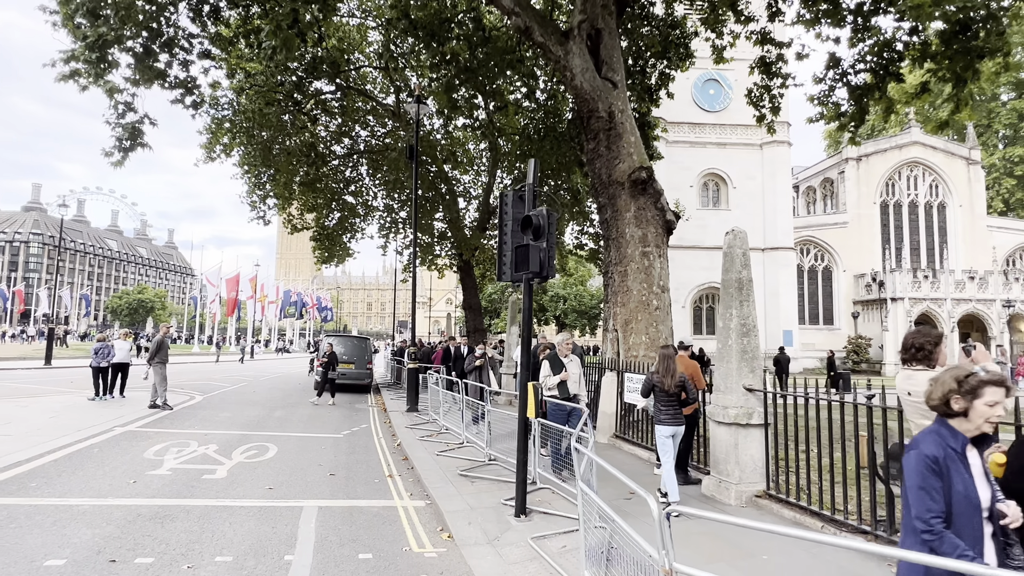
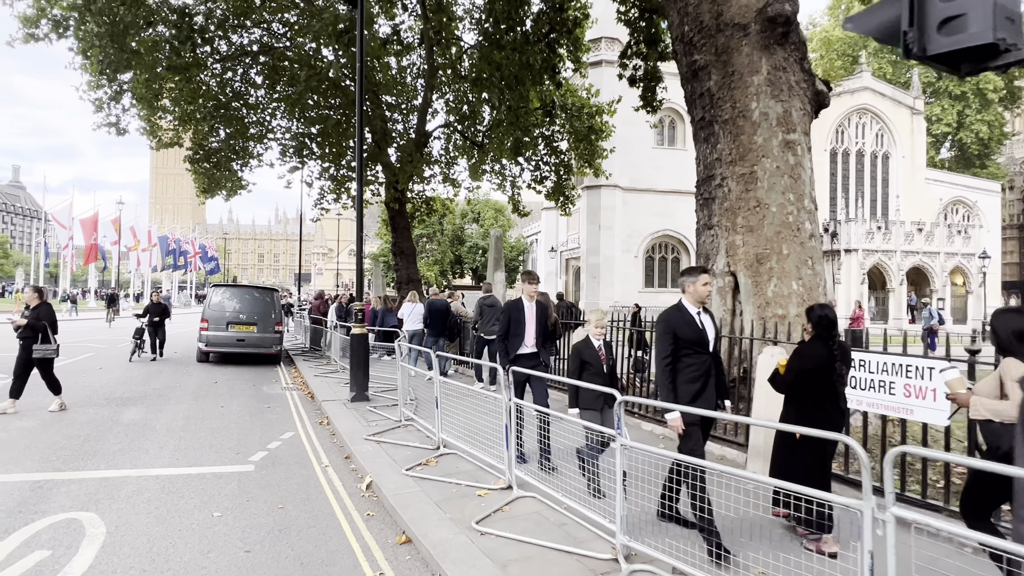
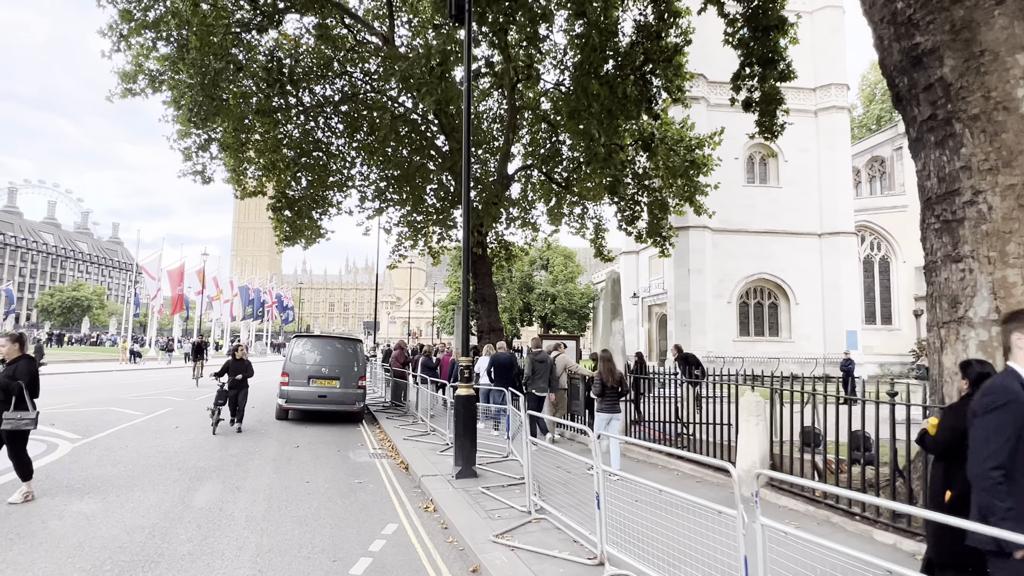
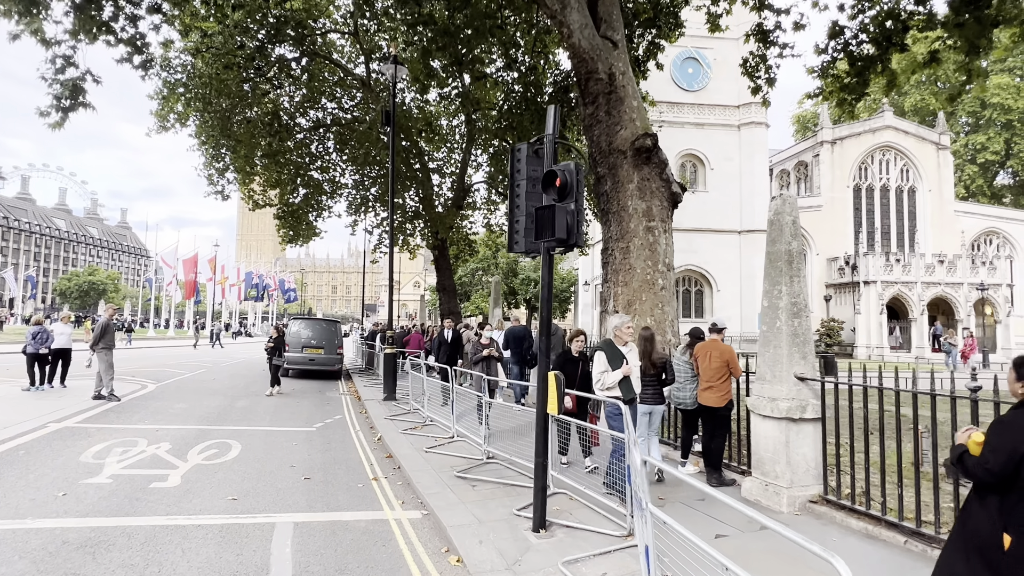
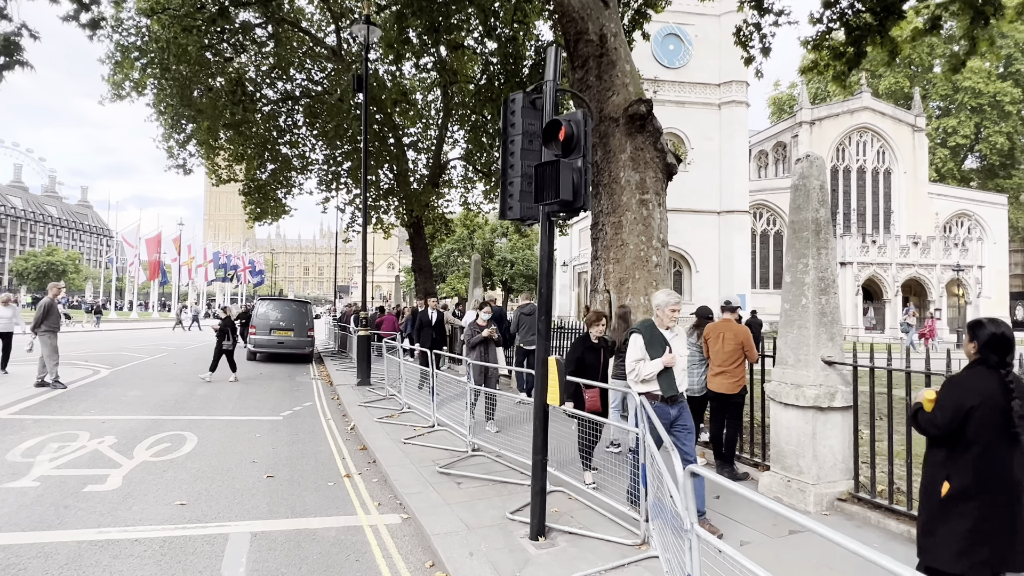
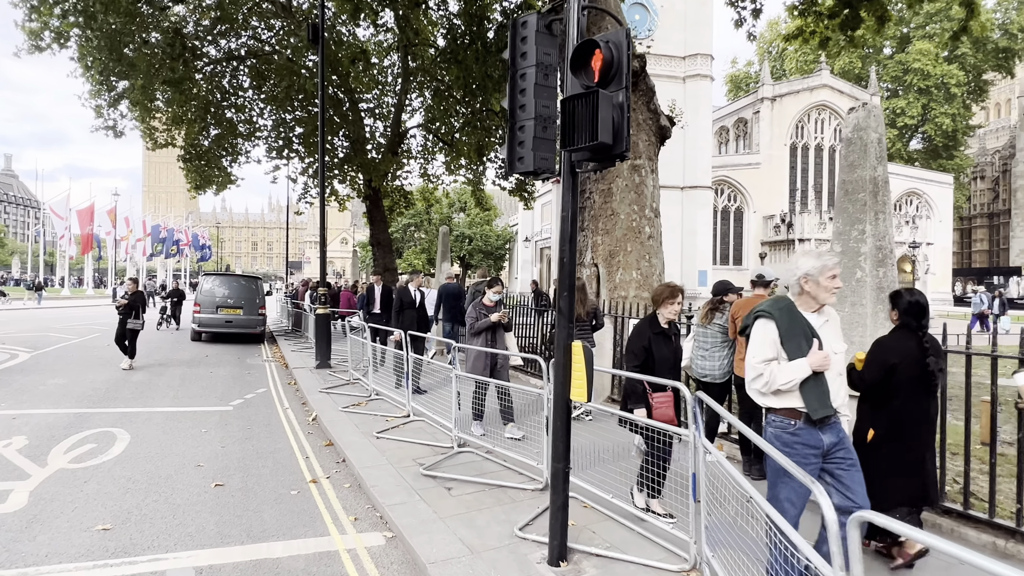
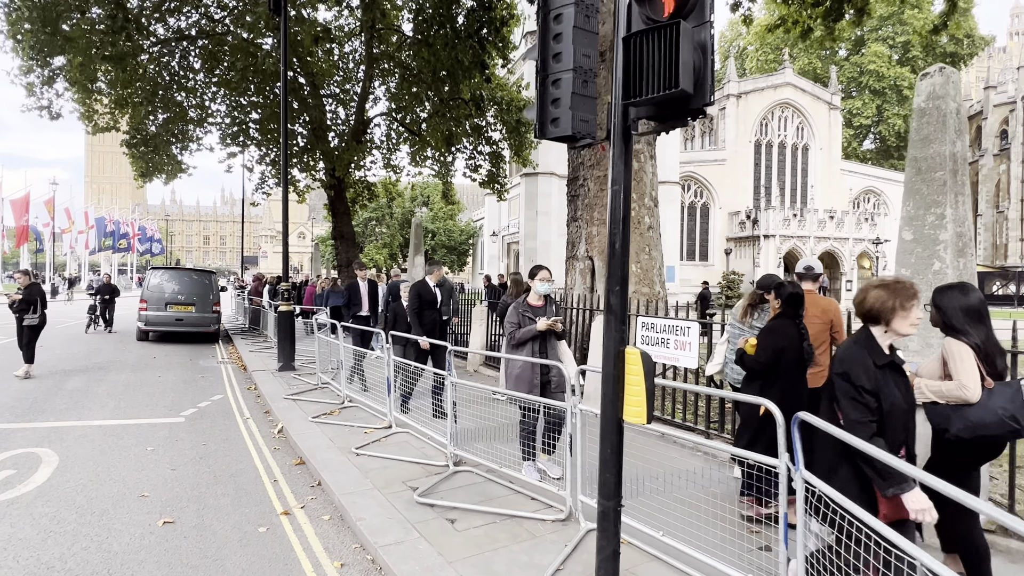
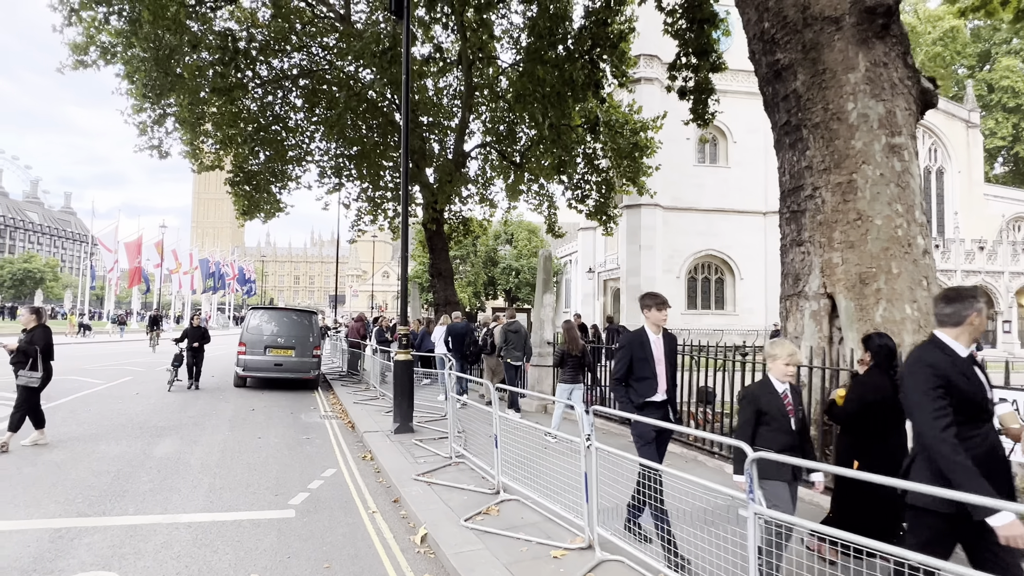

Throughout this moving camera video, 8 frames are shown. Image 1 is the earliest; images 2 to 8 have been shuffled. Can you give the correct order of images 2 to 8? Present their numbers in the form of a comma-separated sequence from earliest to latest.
4, 5, 6, 7, 2, 8, 3
